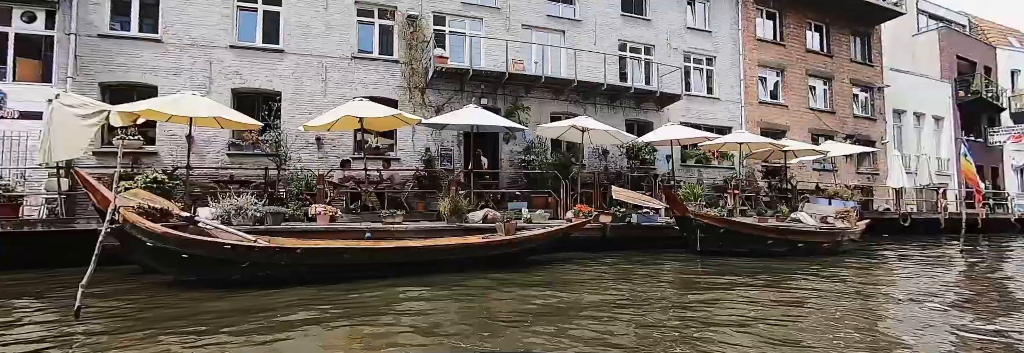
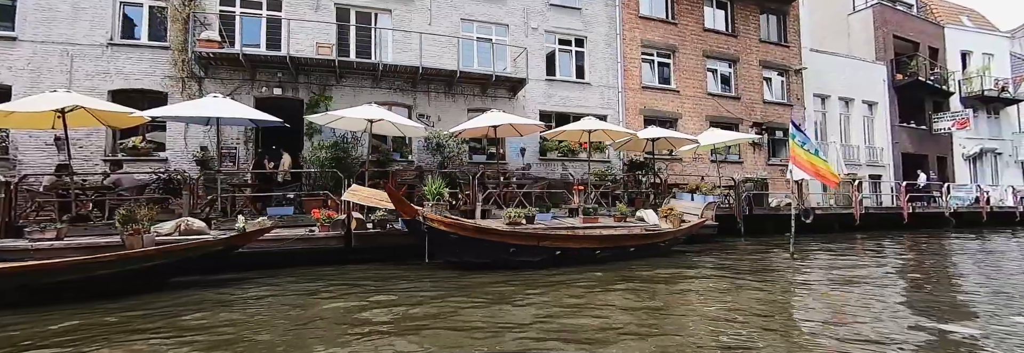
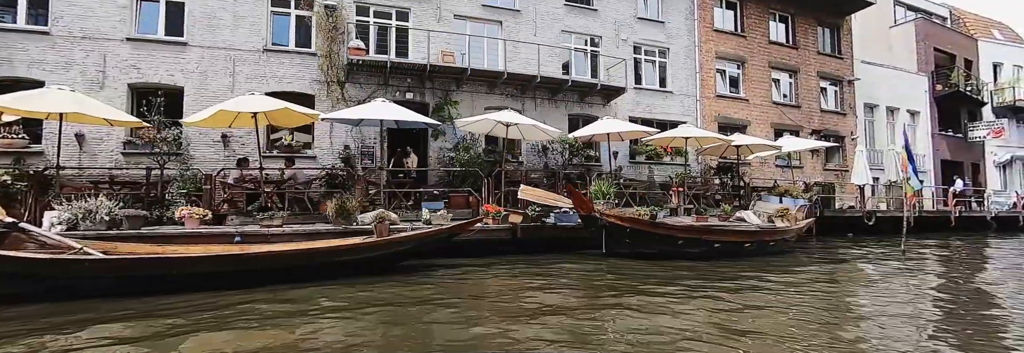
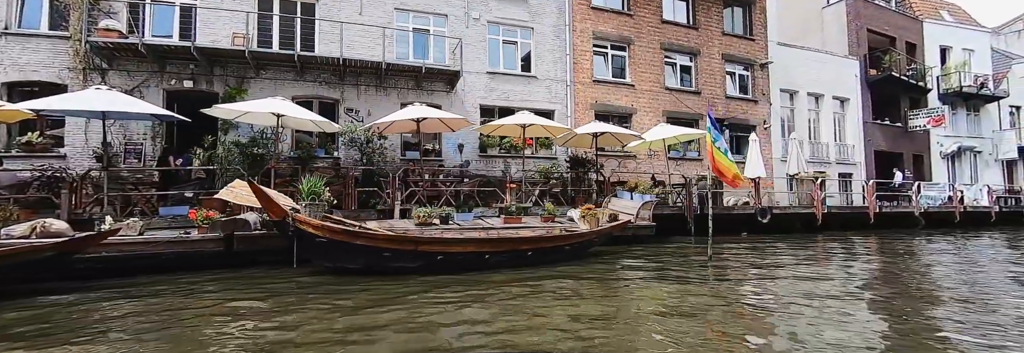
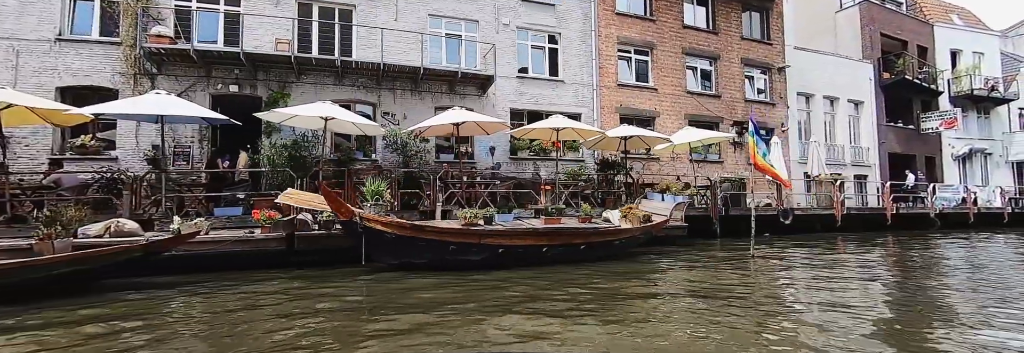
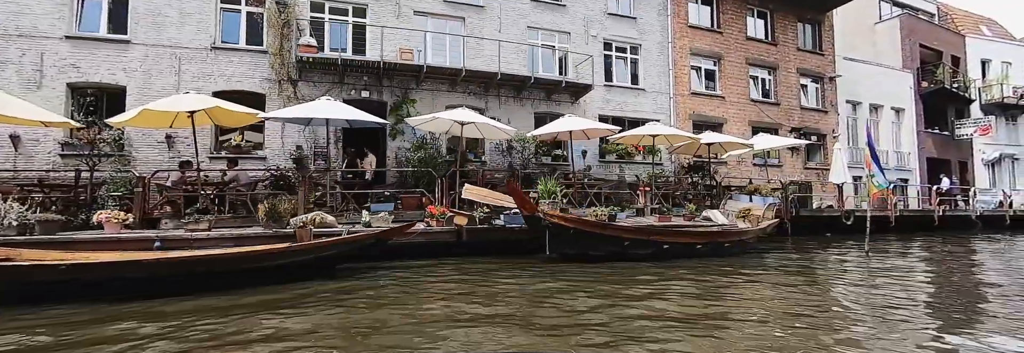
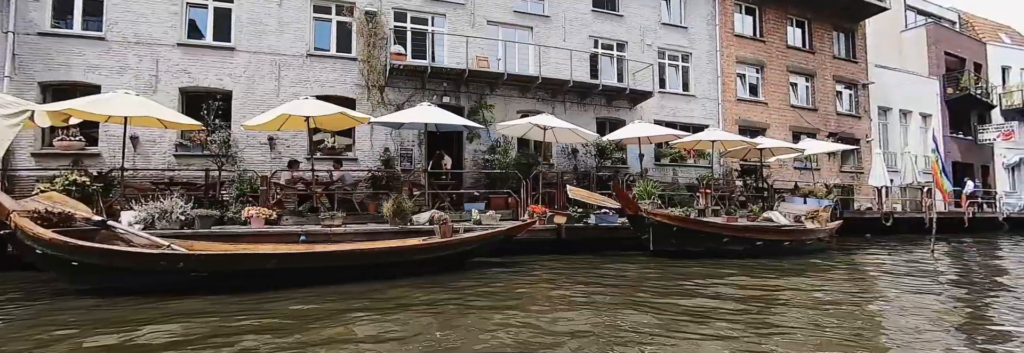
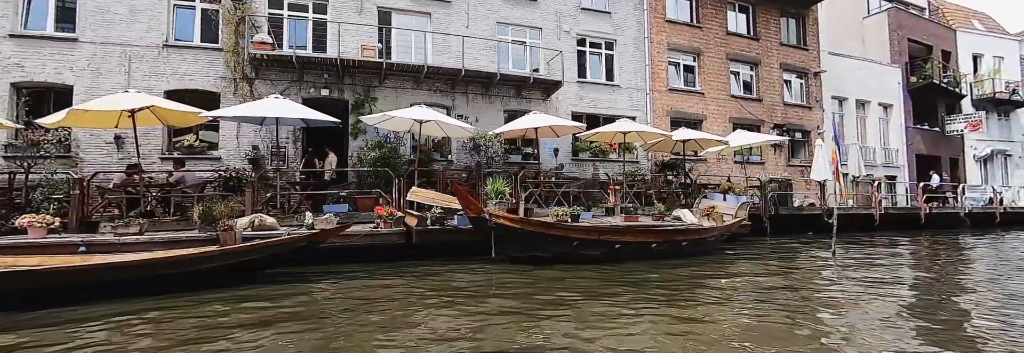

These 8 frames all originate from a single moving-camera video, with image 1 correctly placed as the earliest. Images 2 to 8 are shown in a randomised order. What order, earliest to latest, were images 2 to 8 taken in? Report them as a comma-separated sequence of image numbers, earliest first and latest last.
7, 3, 6, 8, 2, 5, 4
